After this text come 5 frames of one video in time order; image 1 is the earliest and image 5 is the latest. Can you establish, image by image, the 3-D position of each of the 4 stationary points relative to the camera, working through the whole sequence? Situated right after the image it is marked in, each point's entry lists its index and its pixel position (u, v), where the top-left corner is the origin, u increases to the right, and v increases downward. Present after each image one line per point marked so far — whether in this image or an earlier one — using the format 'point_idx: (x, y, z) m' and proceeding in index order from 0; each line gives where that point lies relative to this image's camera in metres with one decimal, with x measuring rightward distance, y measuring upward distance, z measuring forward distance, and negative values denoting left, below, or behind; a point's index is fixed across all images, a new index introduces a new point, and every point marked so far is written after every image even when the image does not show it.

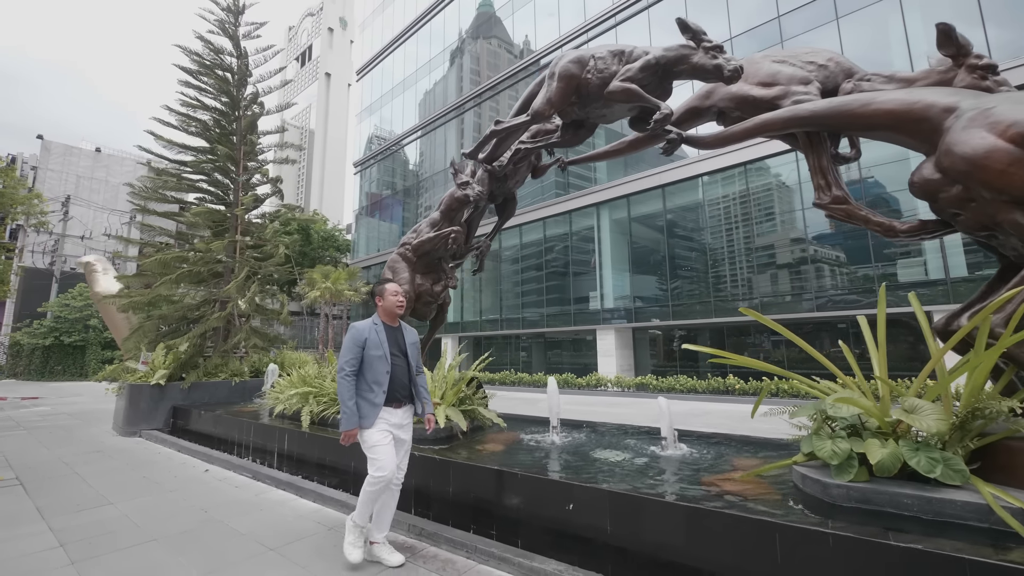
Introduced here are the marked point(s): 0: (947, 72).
0: (+4.4, +2.2, +3.1) m
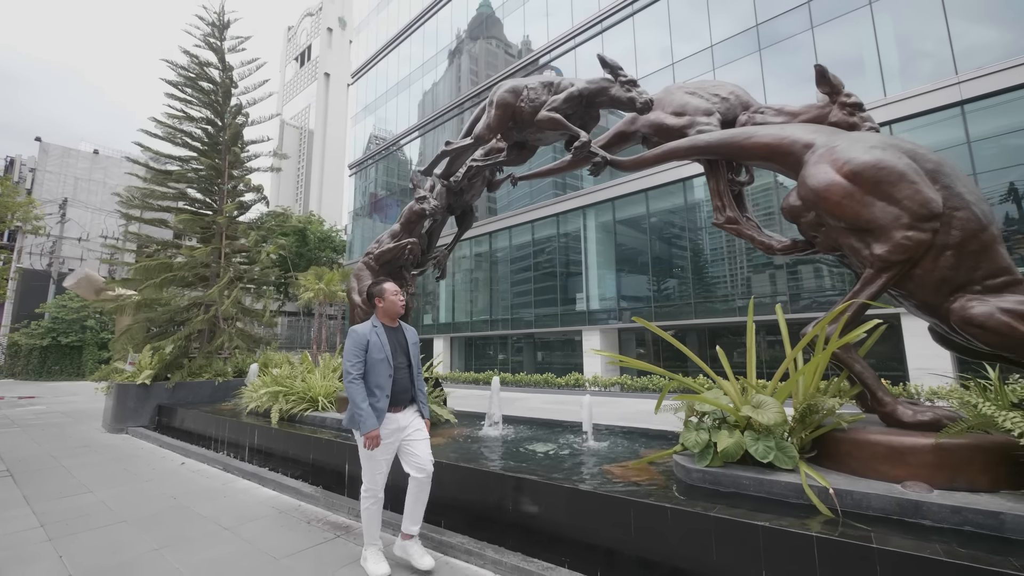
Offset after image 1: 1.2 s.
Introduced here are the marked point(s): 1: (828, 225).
0: (+3.5, +2.0, +3.5) m
1: (+3.0, +0.6, +2.8) m
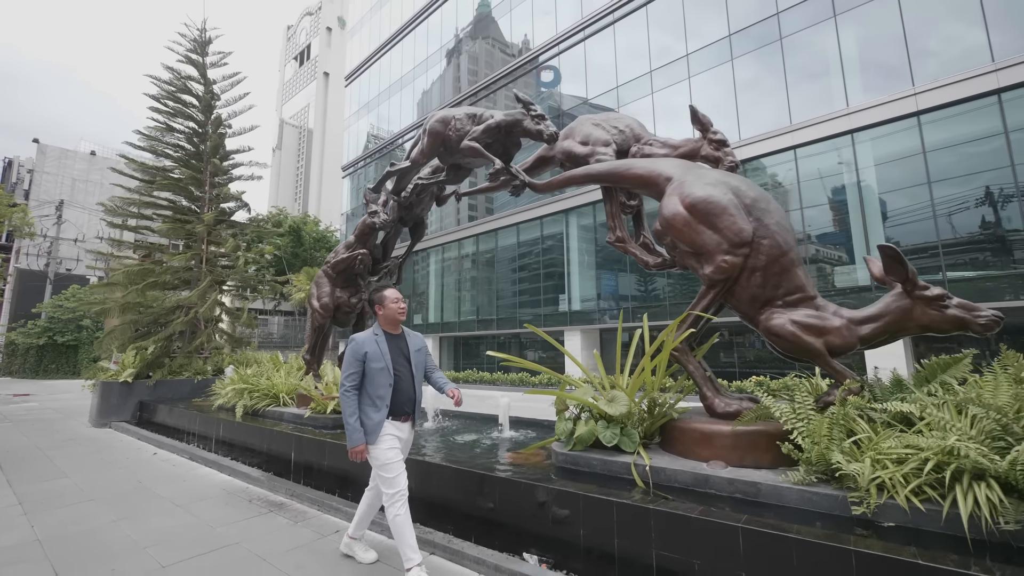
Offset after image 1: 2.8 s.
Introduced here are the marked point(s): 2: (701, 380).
0: (+2.4, +1.9, +4.0) m
1: (+1.8, +0.4, +3.4) m
2: (+1.9, -0.9, +3.1) m
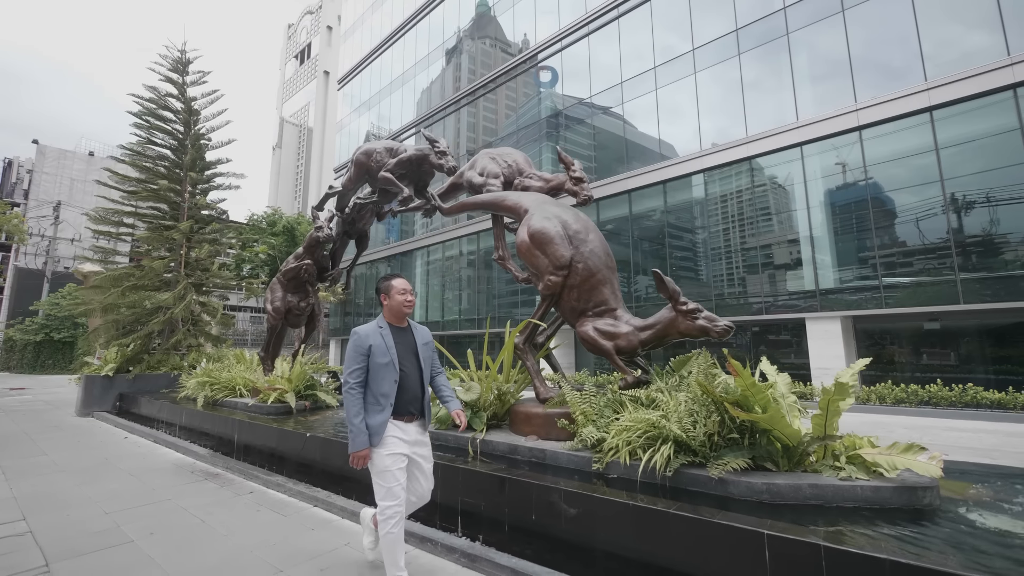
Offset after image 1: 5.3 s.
0: (+0.8, +1.7, +4.9) m
1: (+0.2, +0.3, +4.2) m
2: (+0.3, -1.1, +4.0) m
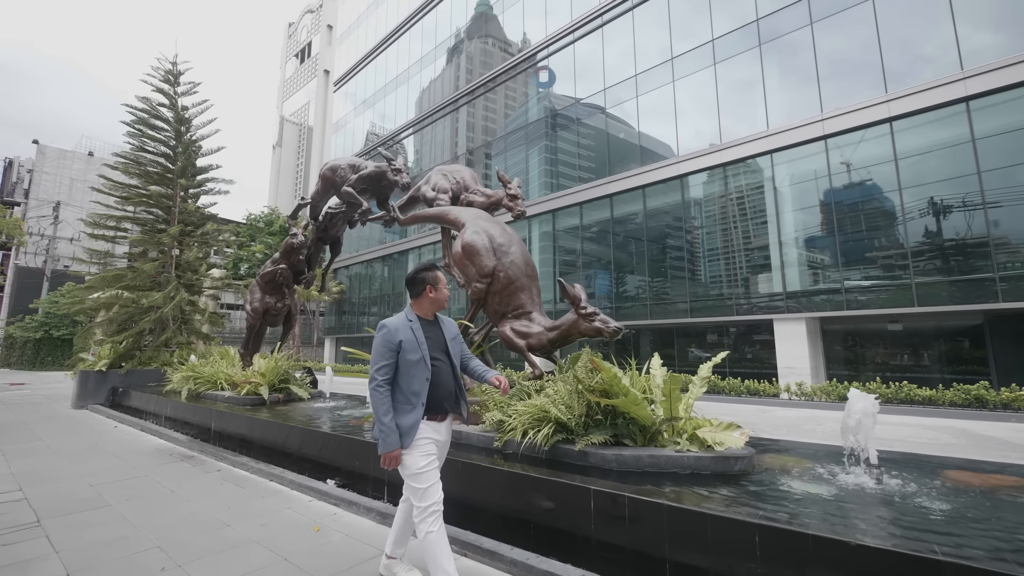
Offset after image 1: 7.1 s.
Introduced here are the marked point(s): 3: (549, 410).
0: (-0.2, +1.6, +5.4) m
1: (-0.8, +0.2, +4.8) m
2: (-0.7, -1.2, +4.6) m
3: (+0.4, -1.4, +3.5) m
